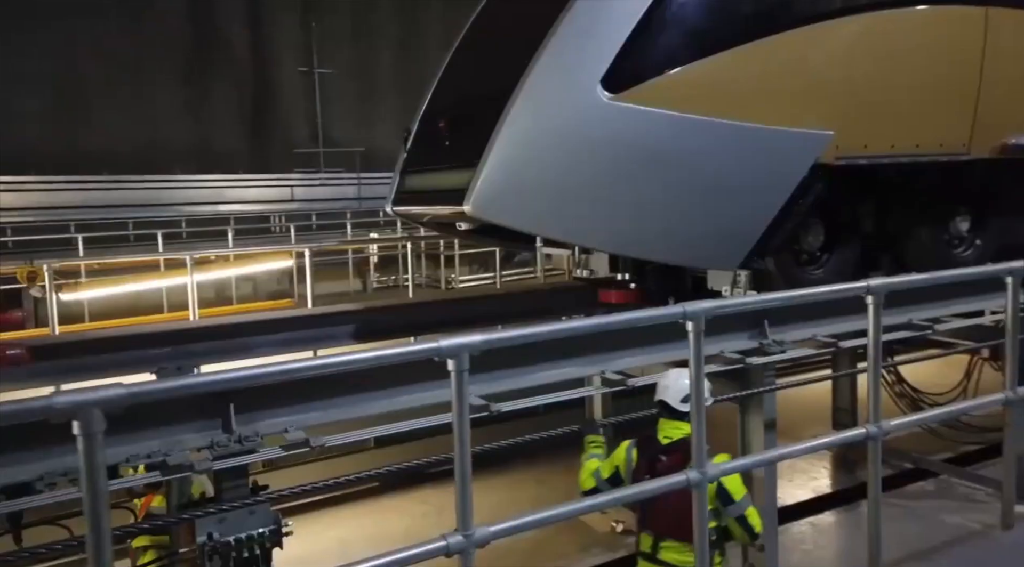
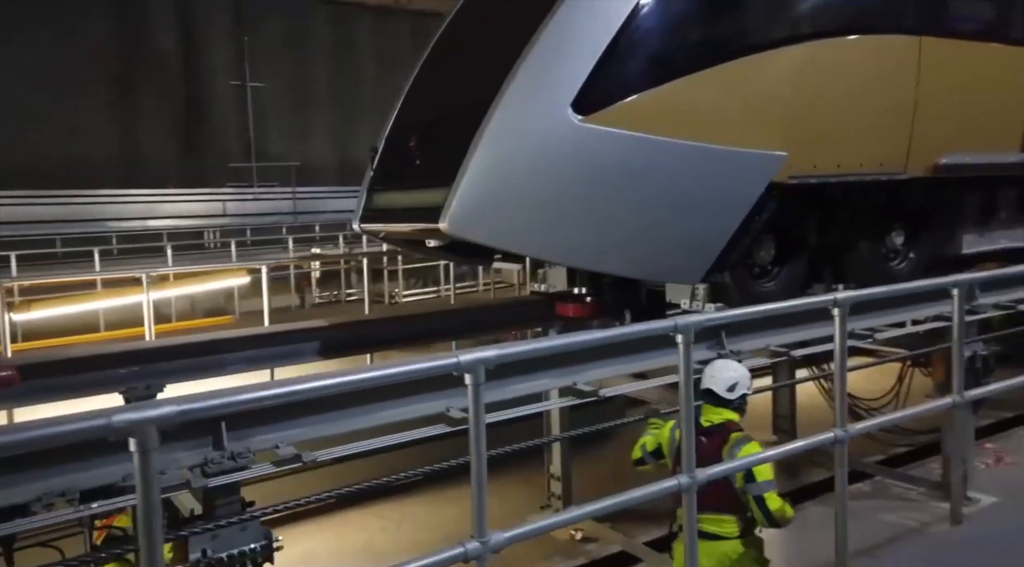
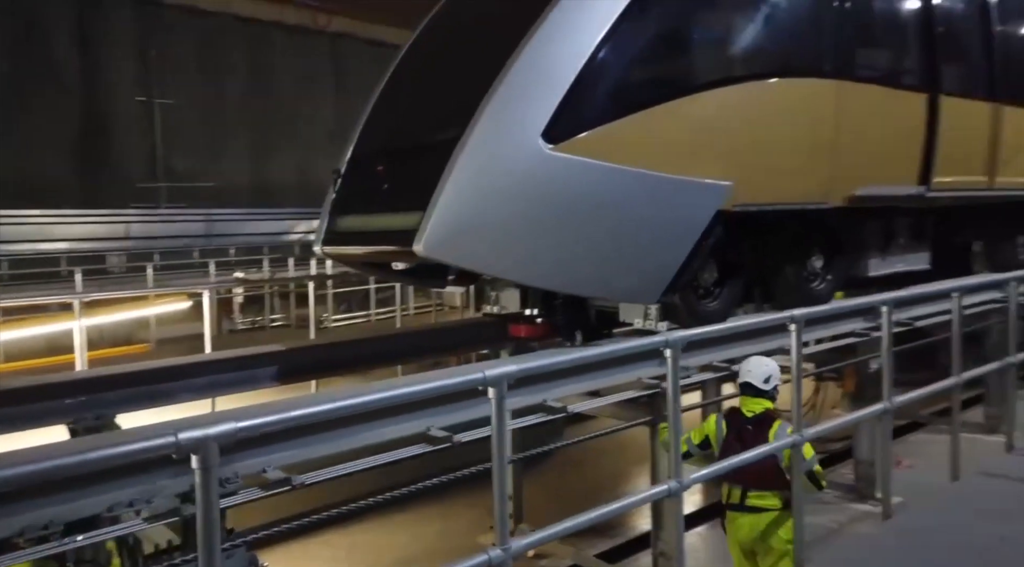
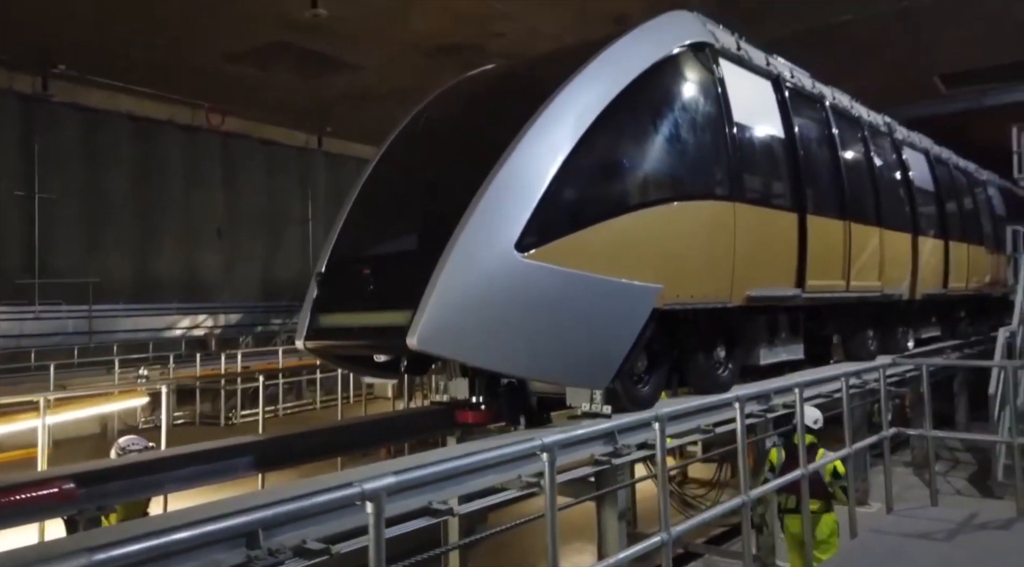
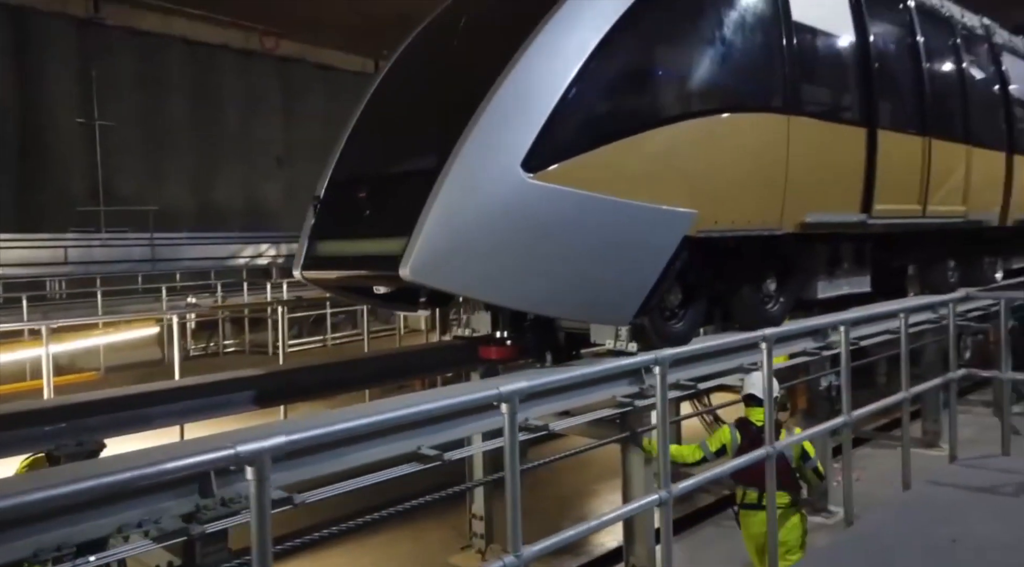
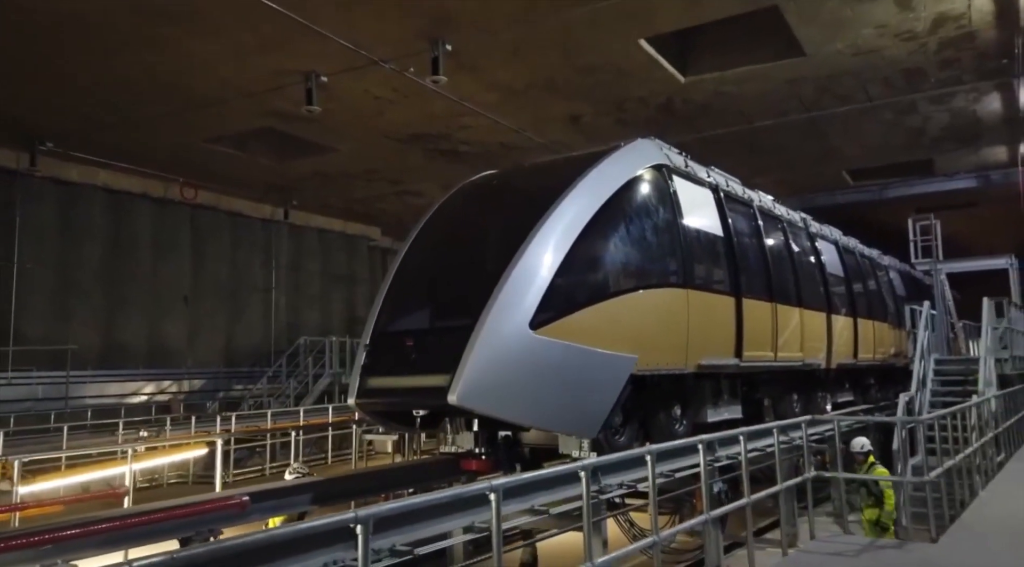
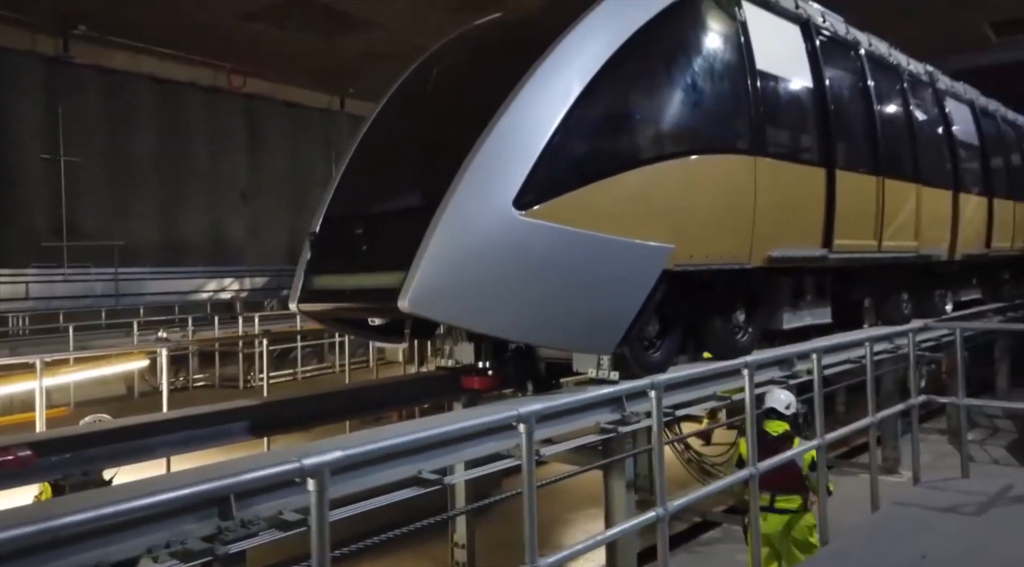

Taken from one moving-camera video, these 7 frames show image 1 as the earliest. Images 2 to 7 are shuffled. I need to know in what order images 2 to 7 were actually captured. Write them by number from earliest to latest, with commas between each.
2, 3, 5, 7, 4, 6
